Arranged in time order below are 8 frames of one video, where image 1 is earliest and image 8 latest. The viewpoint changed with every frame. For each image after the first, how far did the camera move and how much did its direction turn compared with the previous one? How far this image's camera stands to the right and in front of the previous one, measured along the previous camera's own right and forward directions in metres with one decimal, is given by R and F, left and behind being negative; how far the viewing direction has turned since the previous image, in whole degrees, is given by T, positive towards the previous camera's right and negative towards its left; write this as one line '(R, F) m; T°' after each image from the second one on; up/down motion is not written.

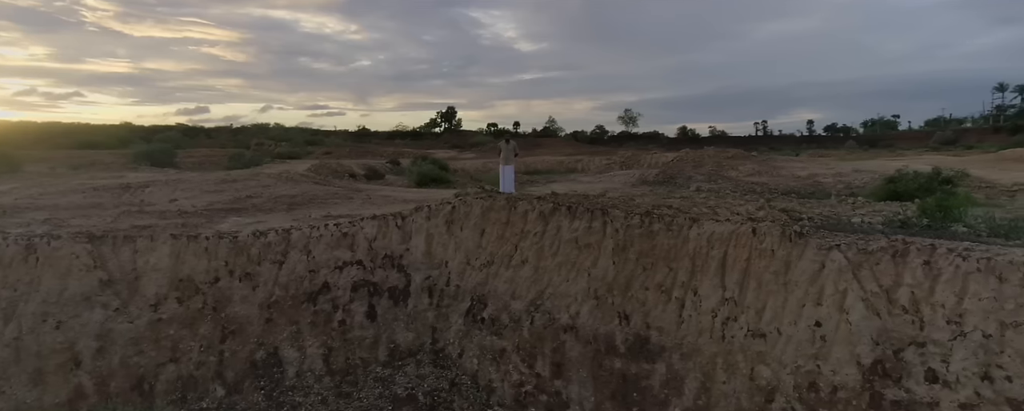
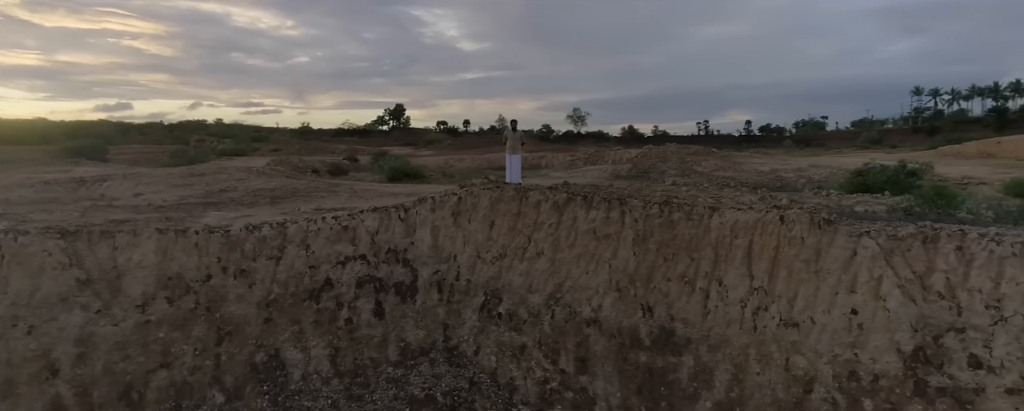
(-0.5, +0.3) m; +3°
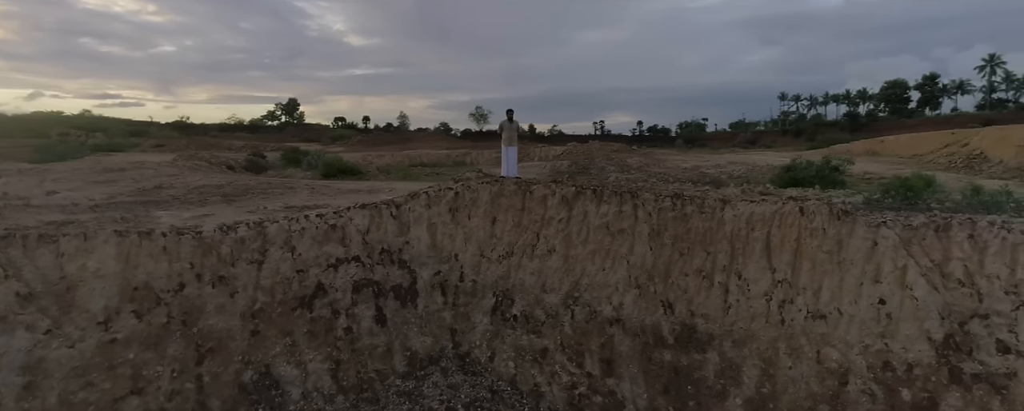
(-0.6, +0.4) m; +6°
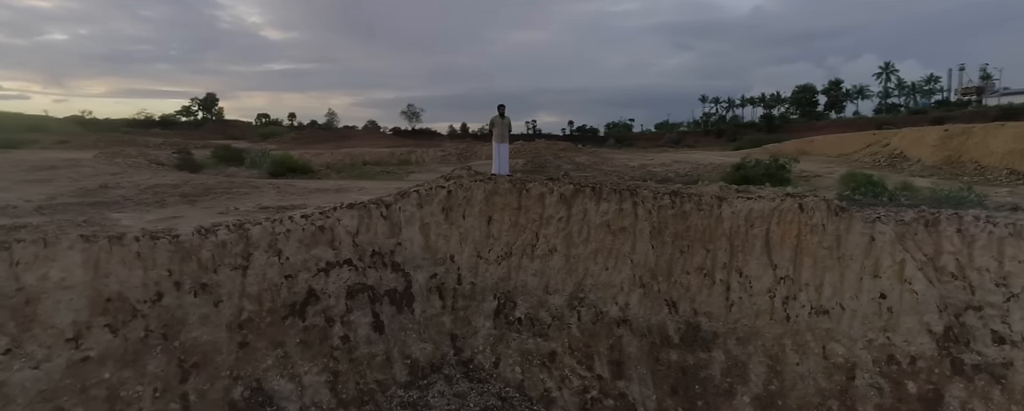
(-0.3, +0.2) m; +4°
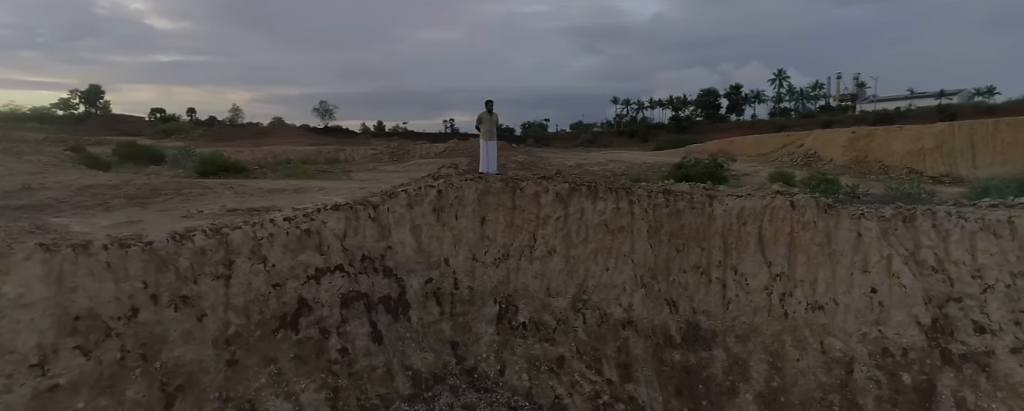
(-0.4, +0.1) m; +5°
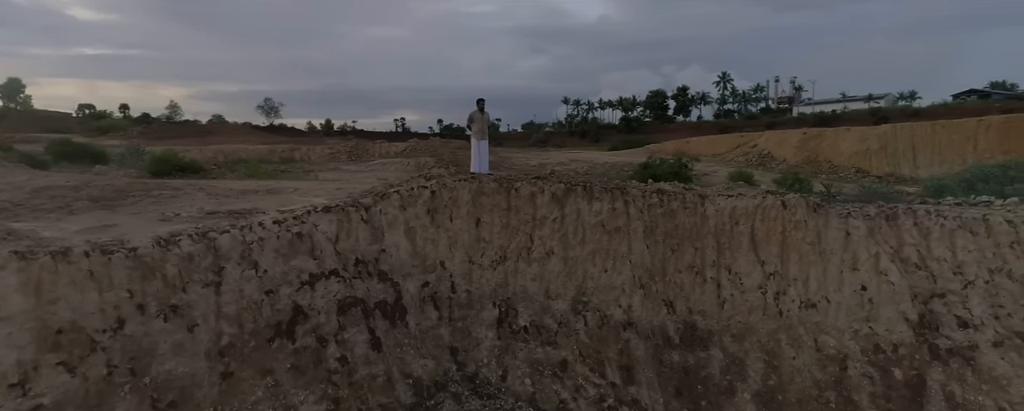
(-0.2, +0.1) m; +3°
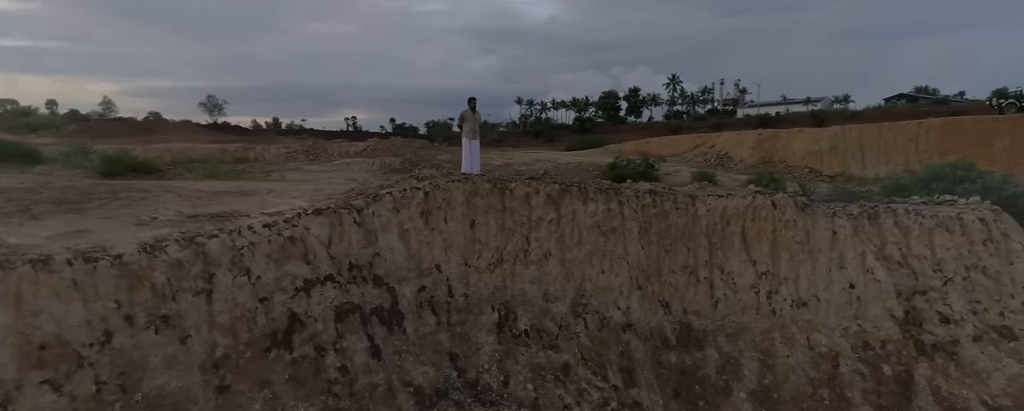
(-0.2, 0.0) m; +3°
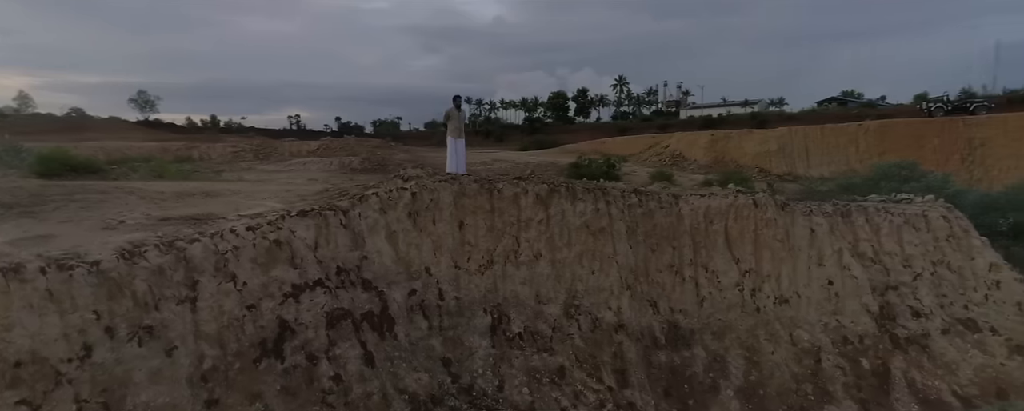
(-0.2, 0.0) m; +3°
